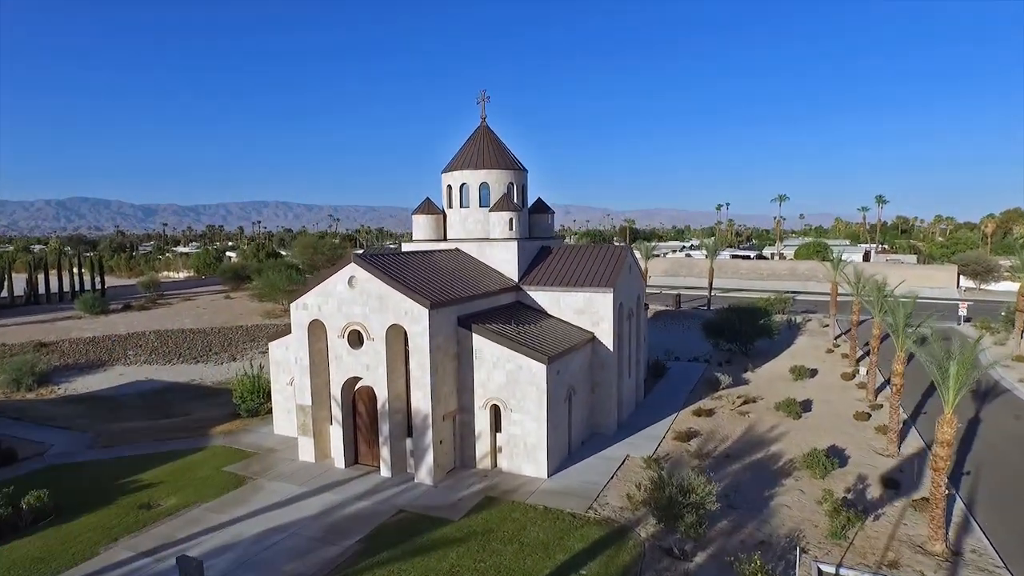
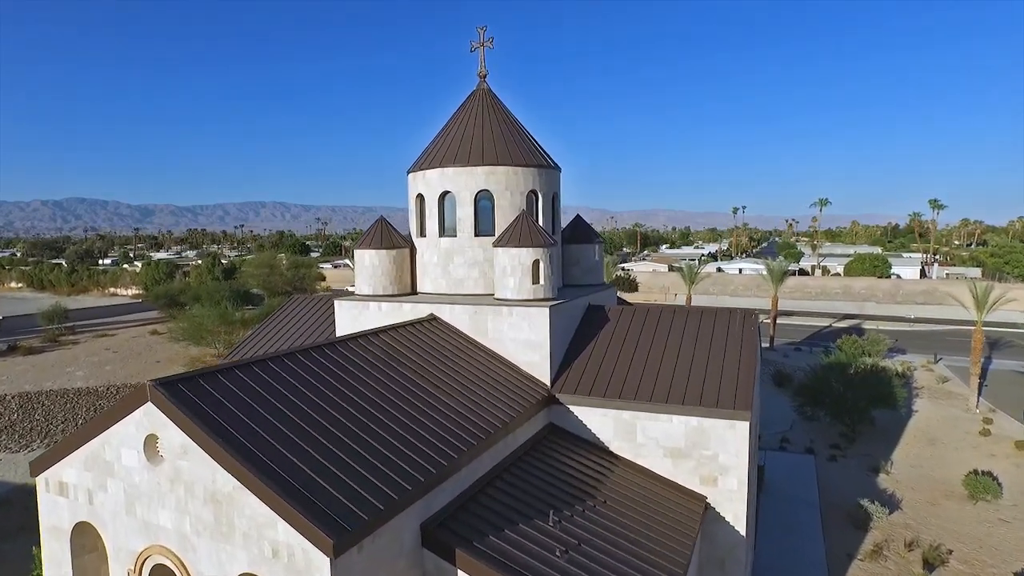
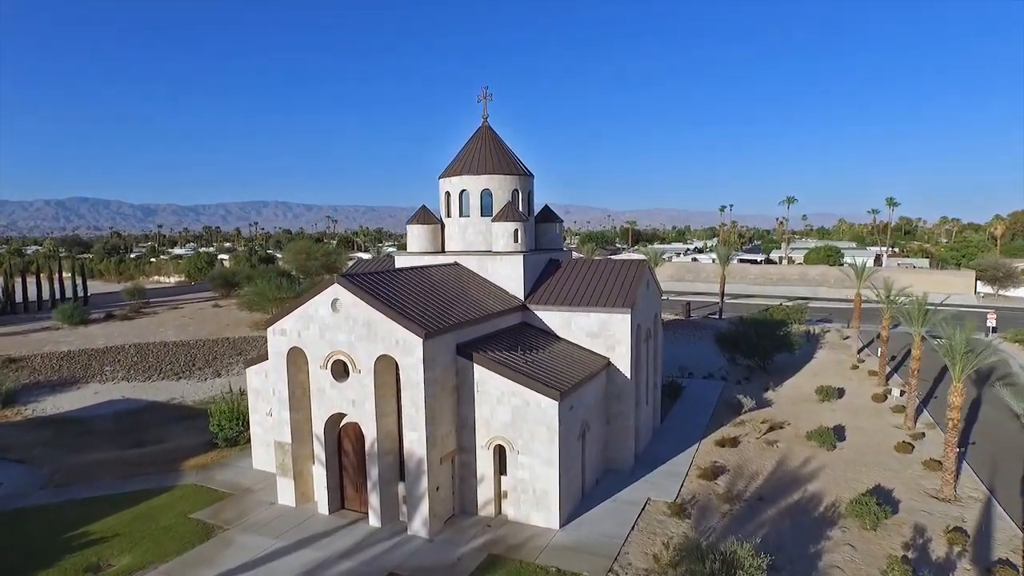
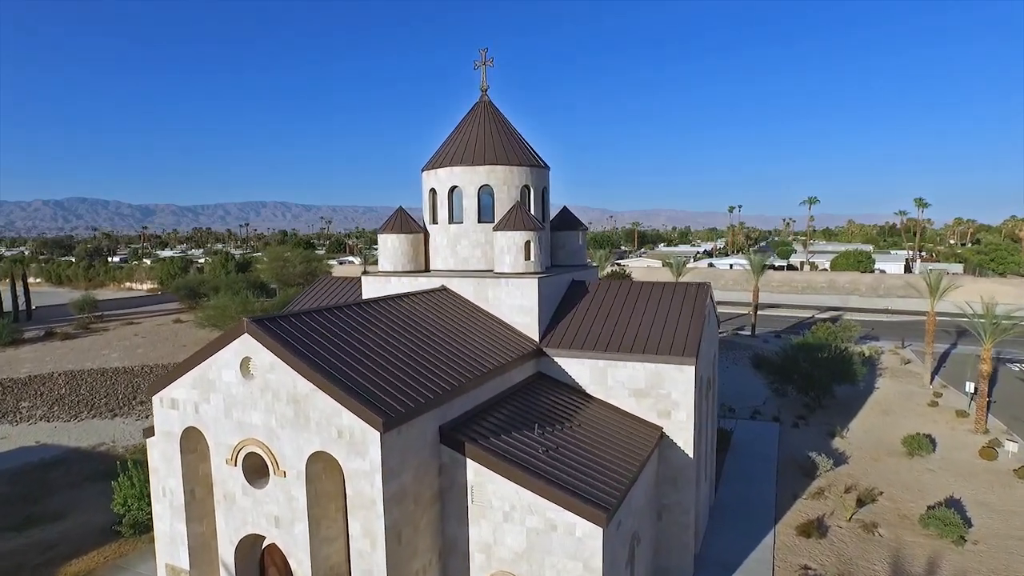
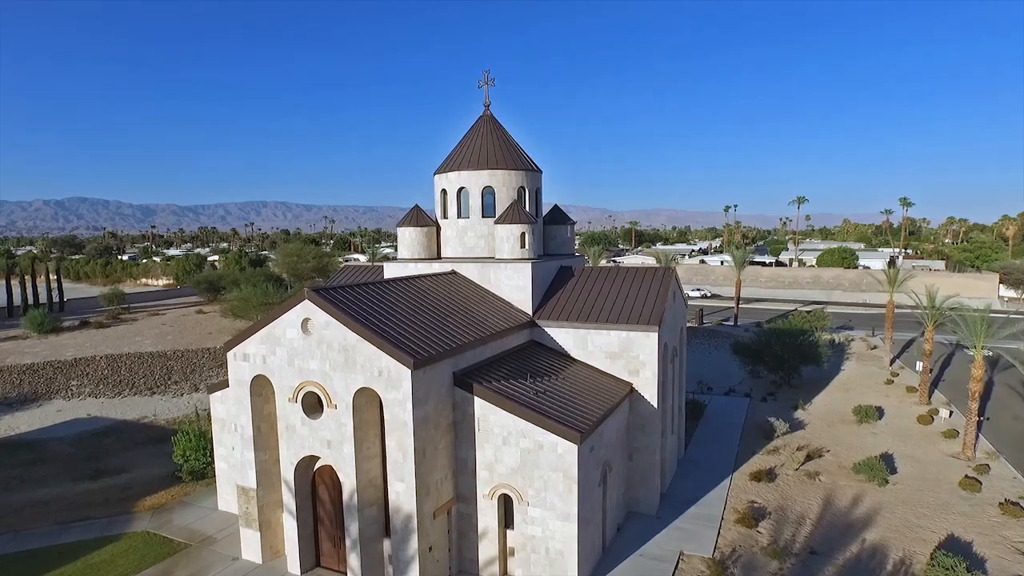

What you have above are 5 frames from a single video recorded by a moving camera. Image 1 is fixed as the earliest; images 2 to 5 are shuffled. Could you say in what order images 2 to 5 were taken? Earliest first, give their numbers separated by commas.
3, 5, 4, 2
